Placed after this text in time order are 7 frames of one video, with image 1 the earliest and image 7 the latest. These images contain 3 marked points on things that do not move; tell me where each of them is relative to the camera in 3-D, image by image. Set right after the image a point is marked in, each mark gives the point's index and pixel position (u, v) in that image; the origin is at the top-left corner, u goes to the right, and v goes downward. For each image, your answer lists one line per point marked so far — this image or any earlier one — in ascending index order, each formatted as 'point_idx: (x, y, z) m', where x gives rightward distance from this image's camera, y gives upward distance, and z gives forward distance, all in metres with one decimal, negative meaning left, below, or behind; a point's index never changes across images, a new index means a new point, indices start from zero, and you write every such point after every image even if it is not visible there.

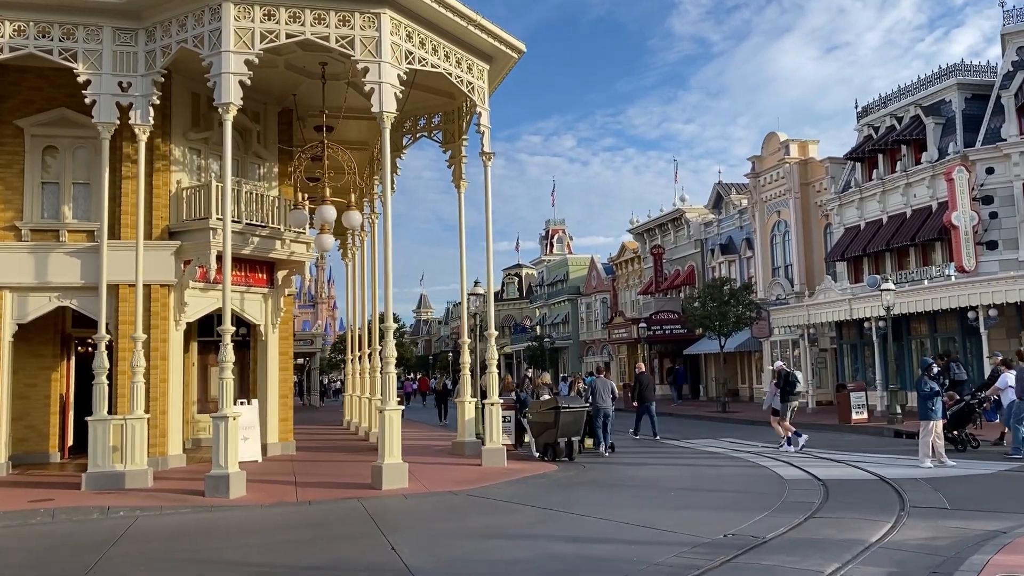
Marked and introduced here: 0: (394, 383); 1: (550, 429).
0: (-1.7, -1.4, +11.8) m
1: (+0.7, -2.6, +15.1) m
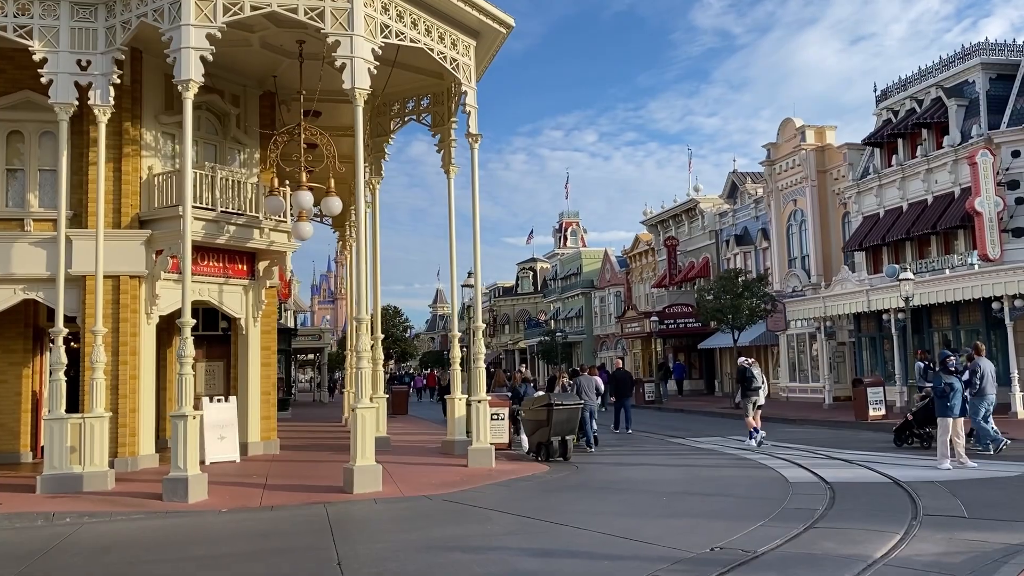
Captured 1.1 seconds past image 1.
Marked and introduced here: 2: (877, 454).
0: (-2.0, -1.3, +11.0) m
1: (+0.5, -2.4, +14.2) m
2: (+6.0, -2.7, +13.3) m
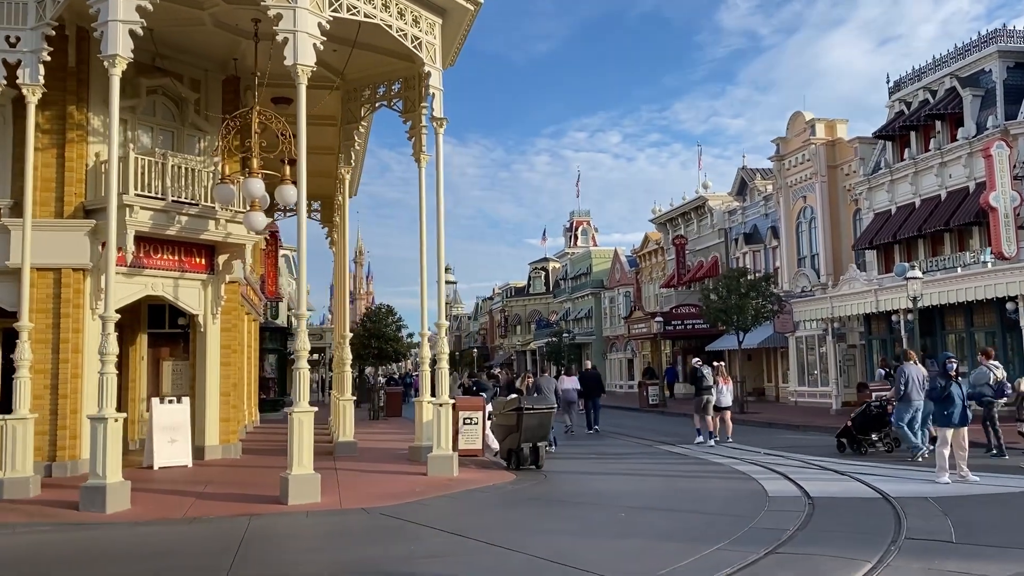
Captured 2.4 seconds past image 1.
0: (-2.6, -1.2, +10.1) m
1: (0.0, -2.4, +13.3) m
2: (+5.4, -2.7, +12.2) m
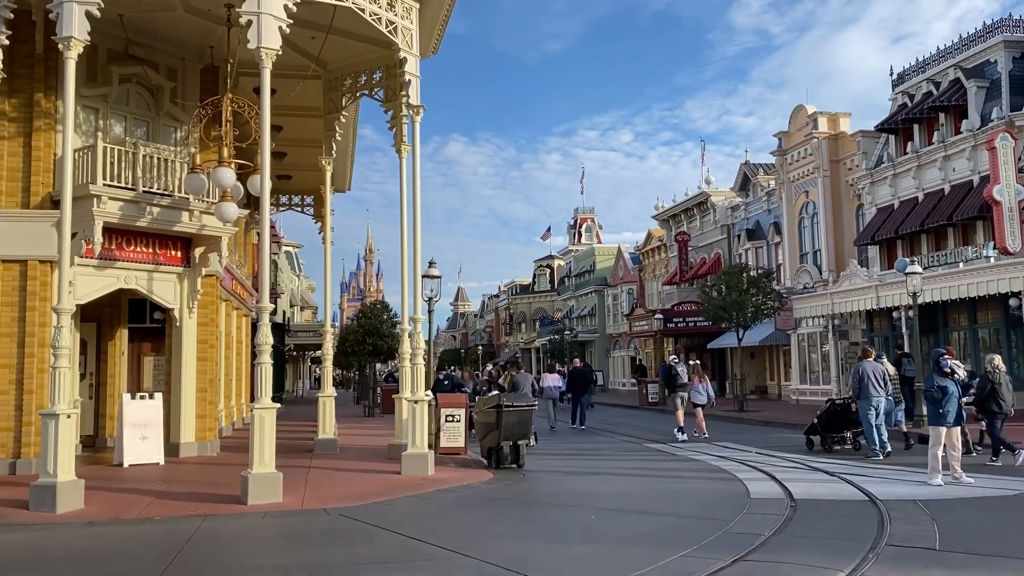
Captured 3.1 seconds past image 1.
0: (-2.9, -1.1, +9.8) m
1: (-0.3, -2.3, +12.9) m
2: (+5.1, -2.6, +11.8) m
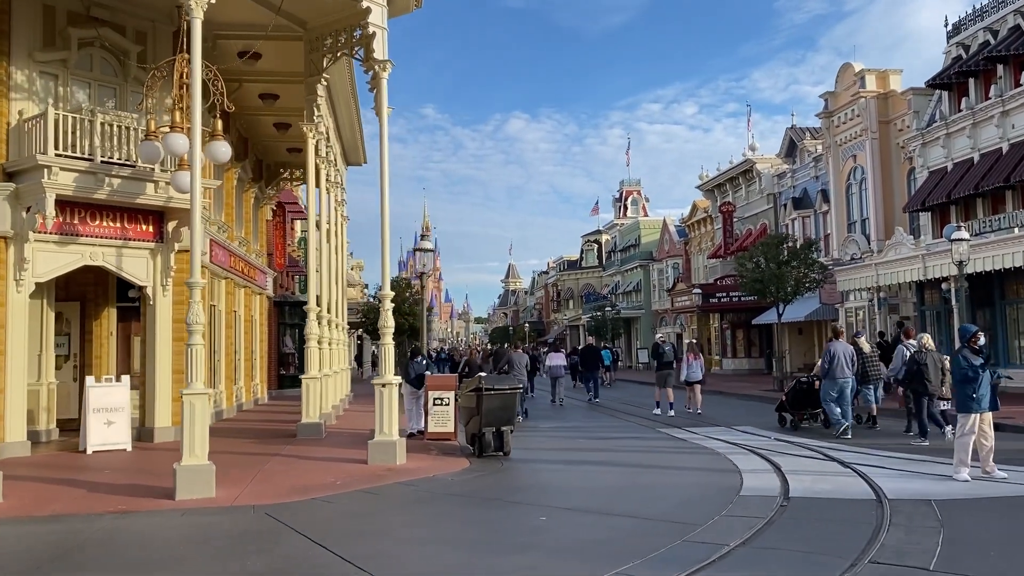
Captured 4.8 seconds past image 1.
0: (-3.4, -0.8, +8.9) m
1: (-0.6, -1.9, +11.9) m
2: (+4.8, -2.1, +10.4) m
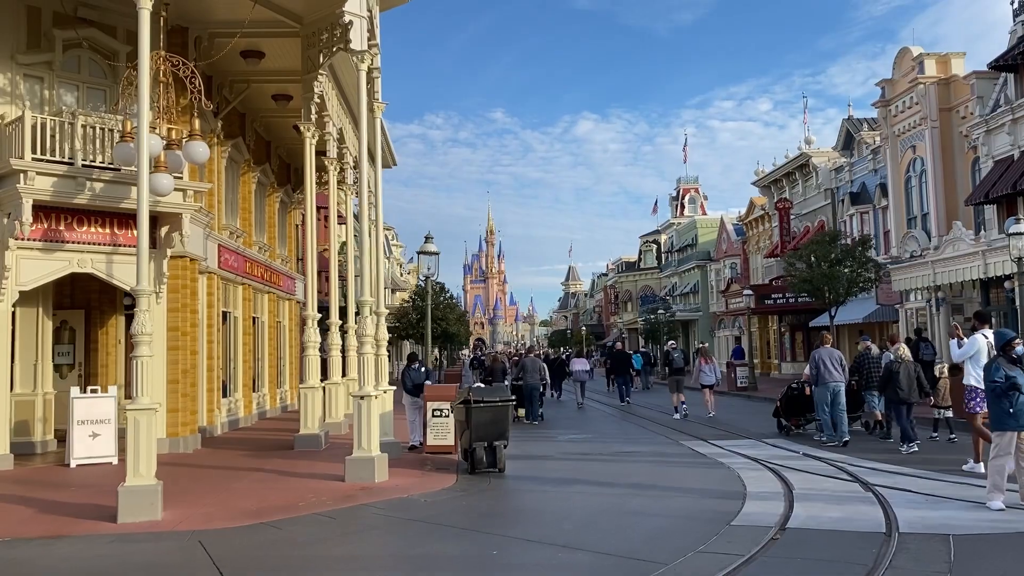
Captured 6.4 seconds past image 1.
0: (-3.7, -0.9, +8.3) m
1: (-0.6, -1.9, +11.1) m
2: (+4.6, -2.2, +9.1) m
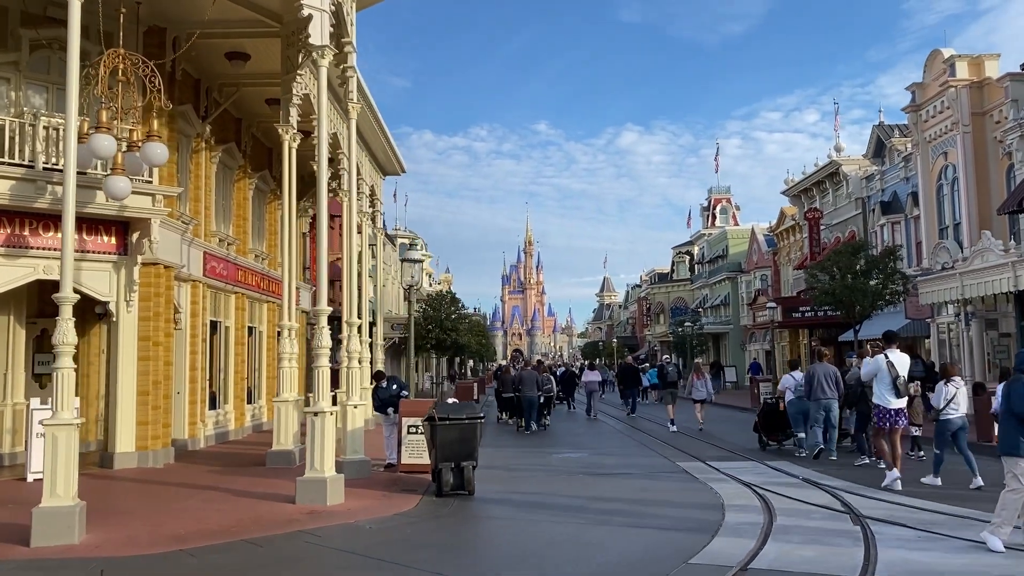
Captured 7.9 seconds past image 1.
0: (-4.2, -0.9, +7.8) m
1: (-1.0, -2.0, +10.4) m
2: (+4.1, -2.3, +8.2) m
